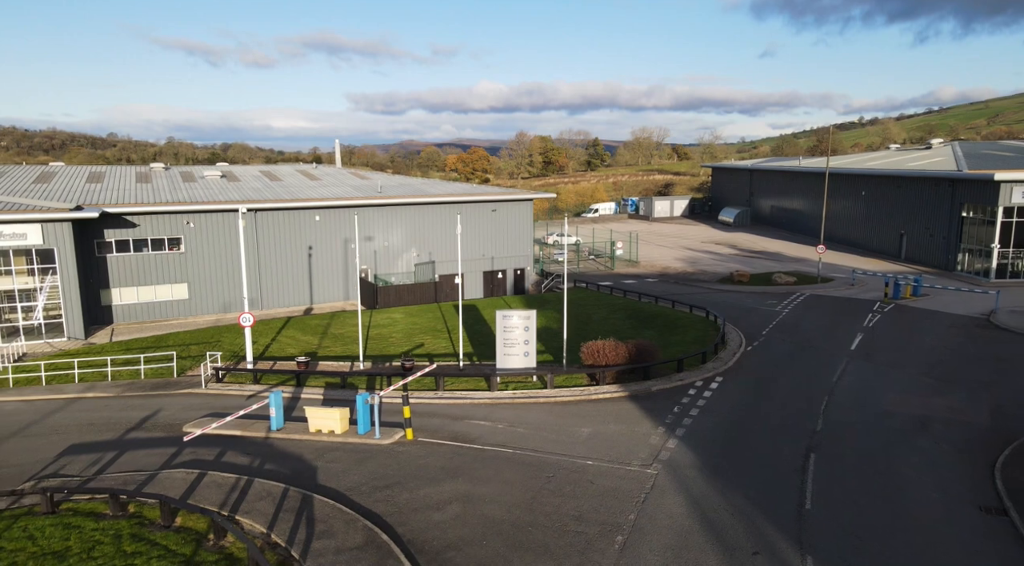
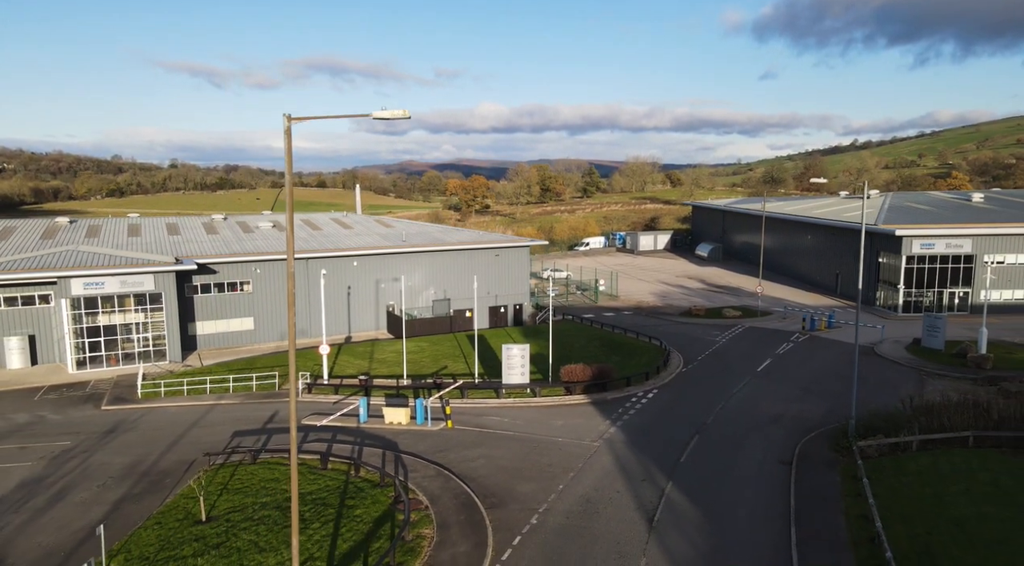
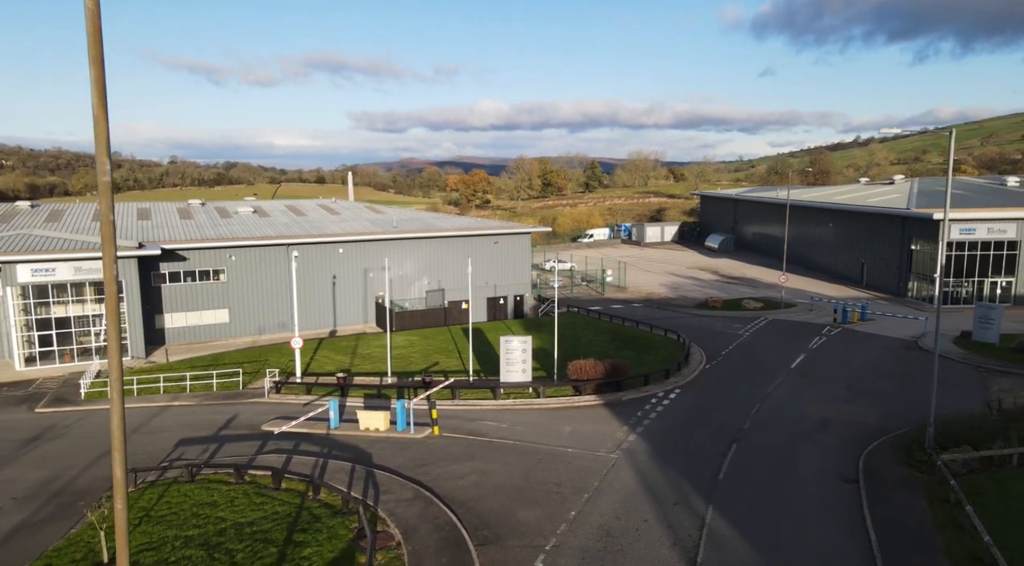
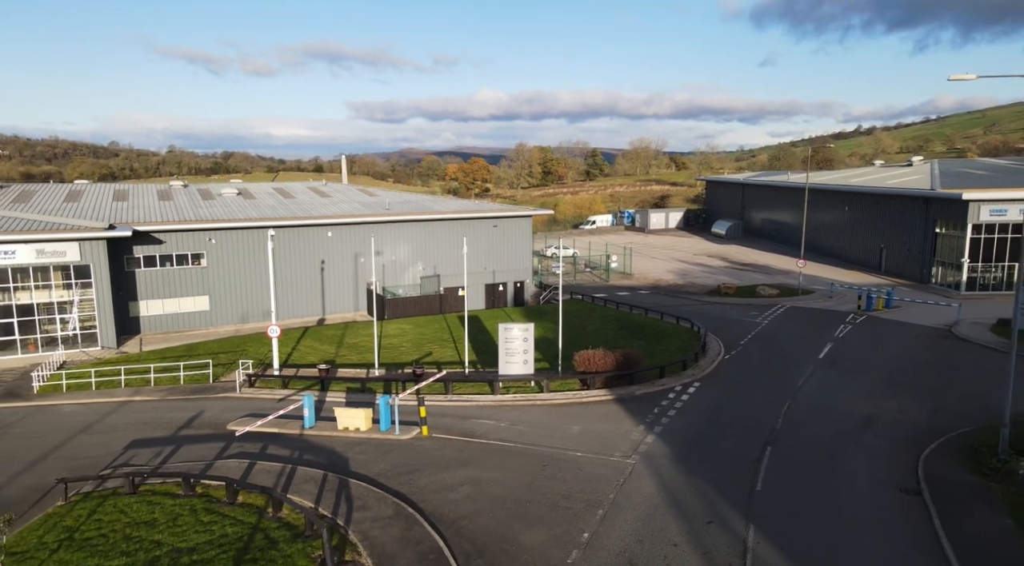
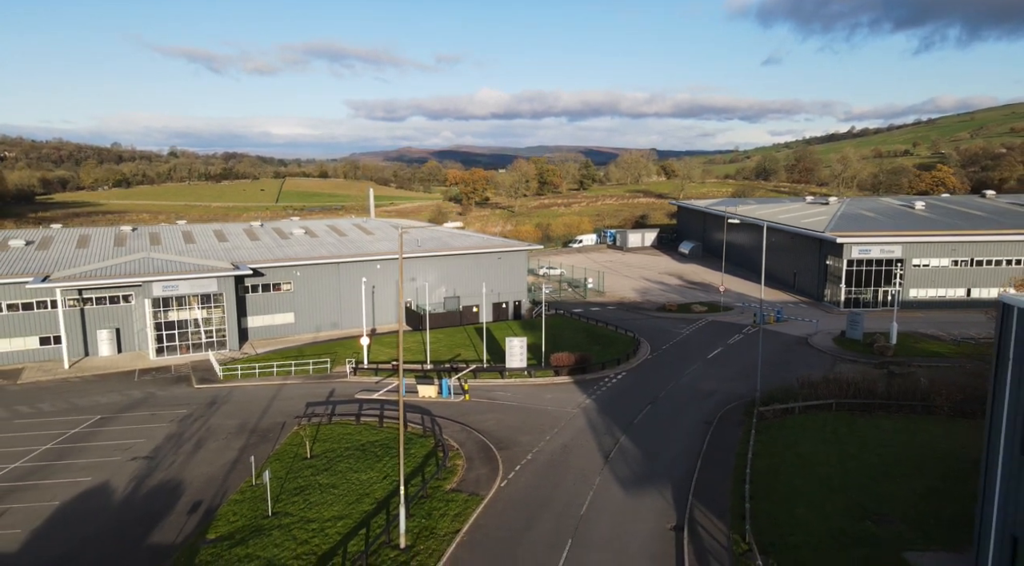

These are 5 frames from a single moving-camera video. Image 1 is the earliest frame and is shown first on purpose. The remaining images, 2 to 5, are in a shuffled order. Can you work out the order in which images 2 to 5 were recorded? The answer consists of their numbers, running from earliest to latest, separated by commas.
4, 3, 2, 5
